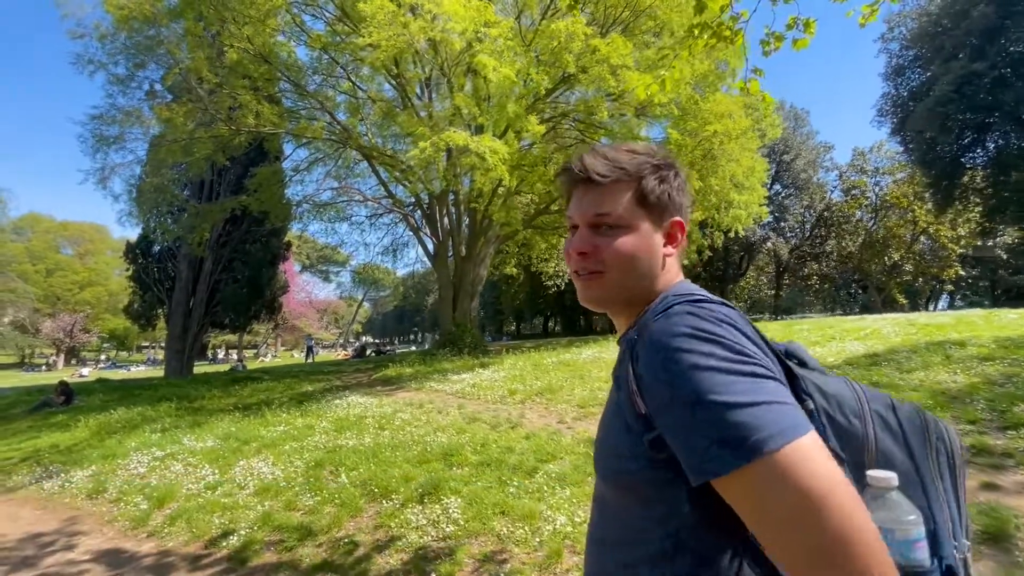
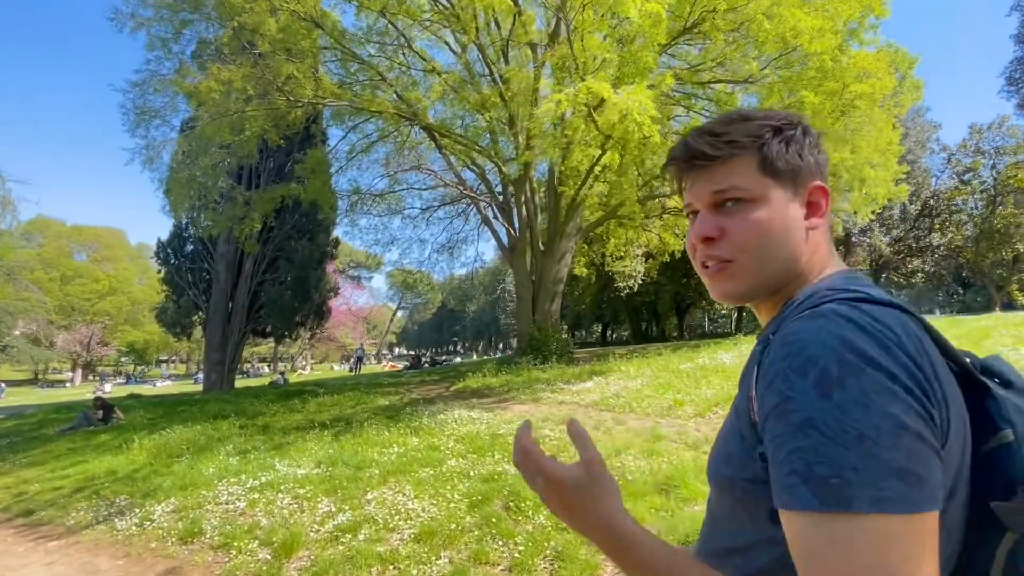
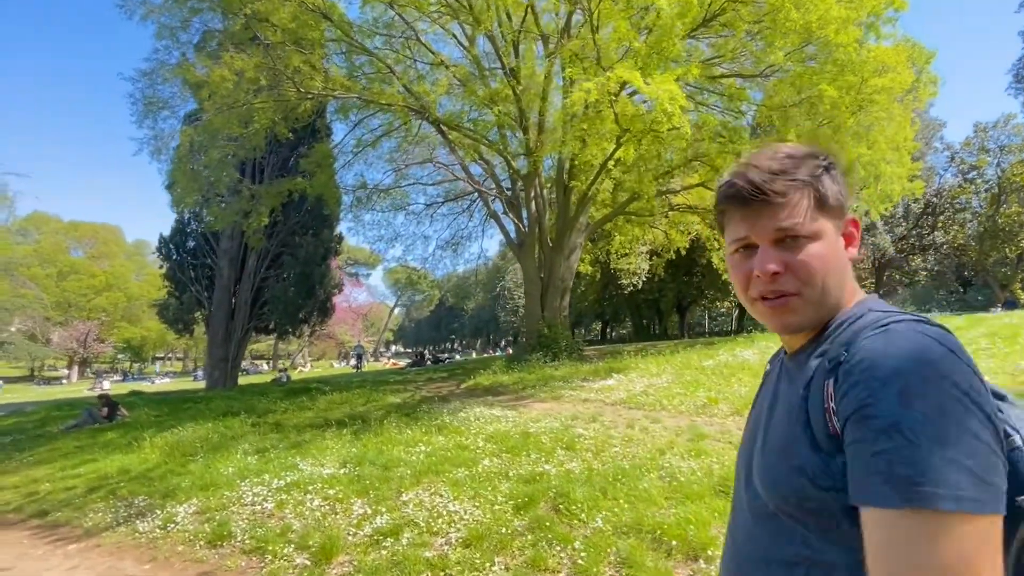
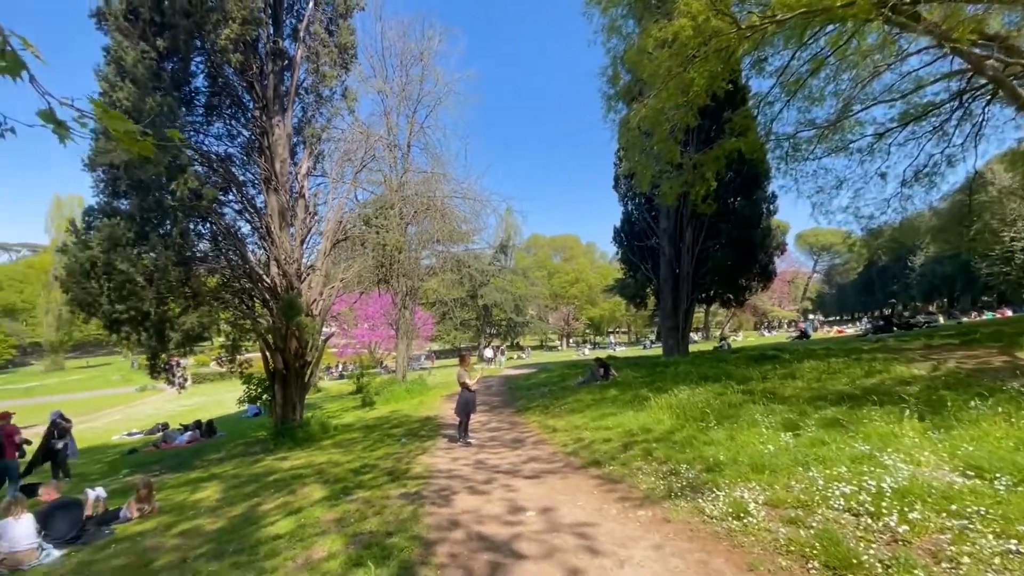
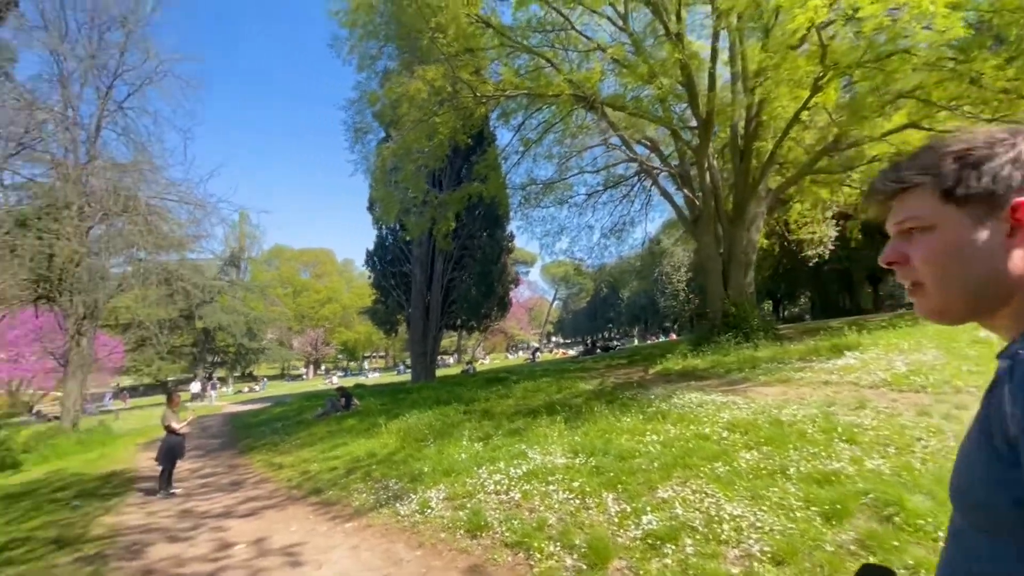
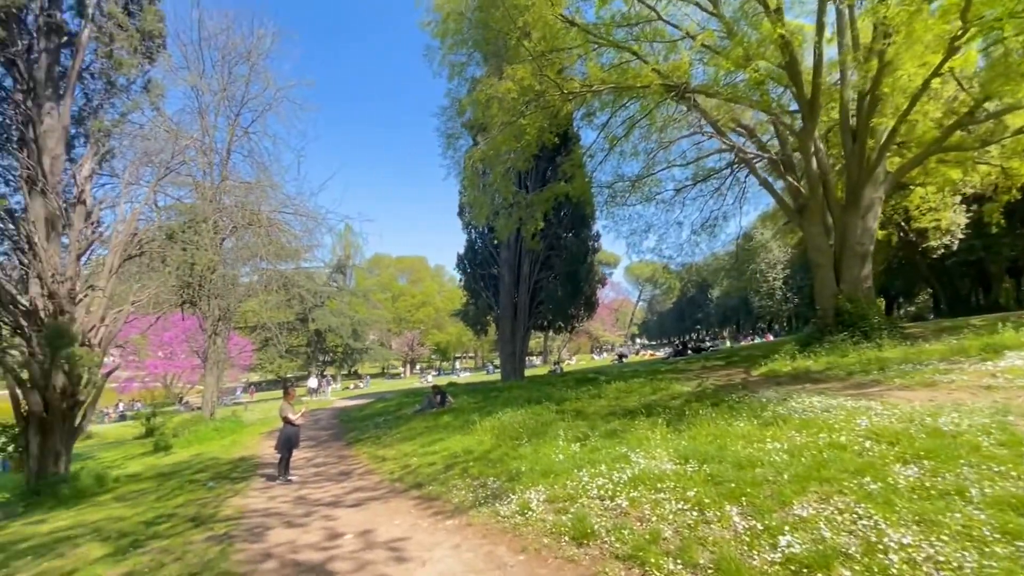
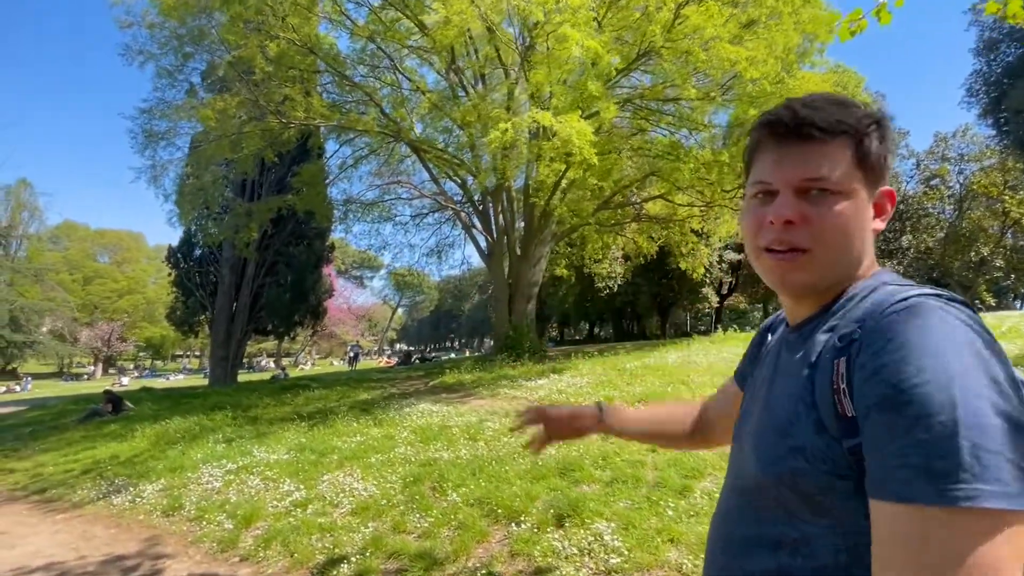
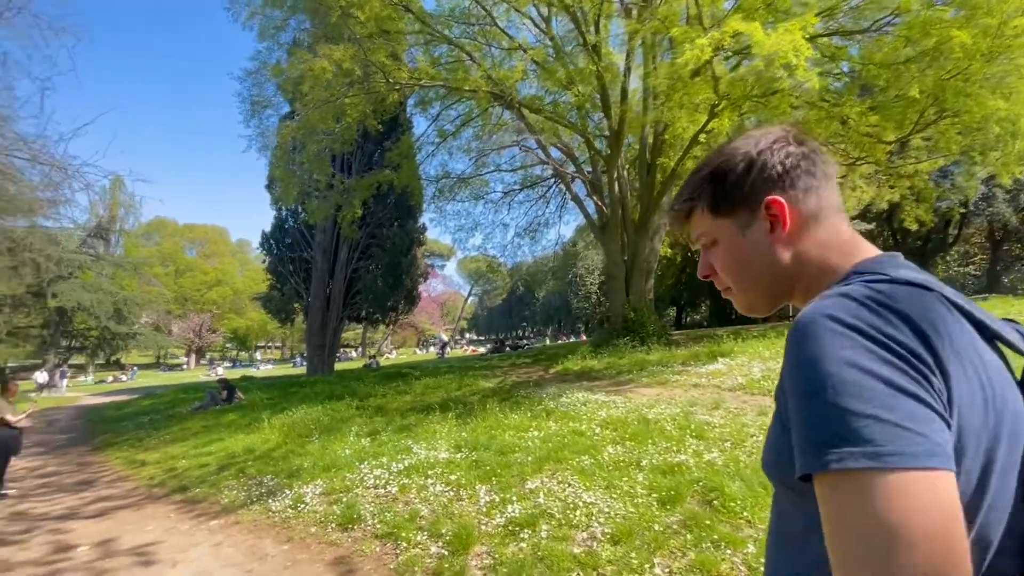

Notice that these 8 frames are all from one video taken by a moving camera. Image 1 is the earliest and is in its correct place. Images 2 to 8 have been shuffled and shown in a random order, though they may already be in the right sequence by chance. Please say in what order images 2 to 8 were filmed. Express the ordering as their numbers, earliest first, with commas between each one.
7, 2, 3, 8, 5, 6, 4
